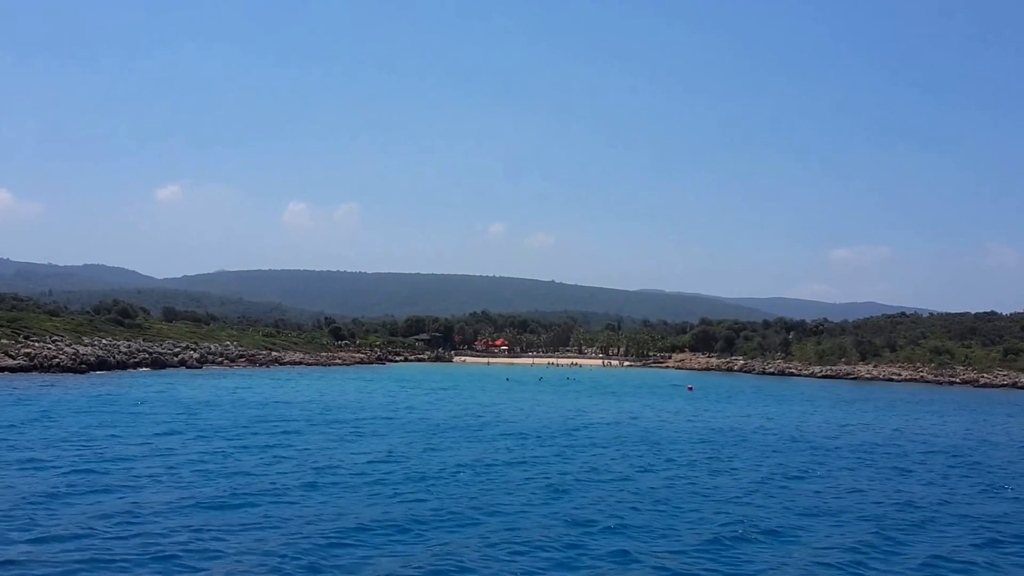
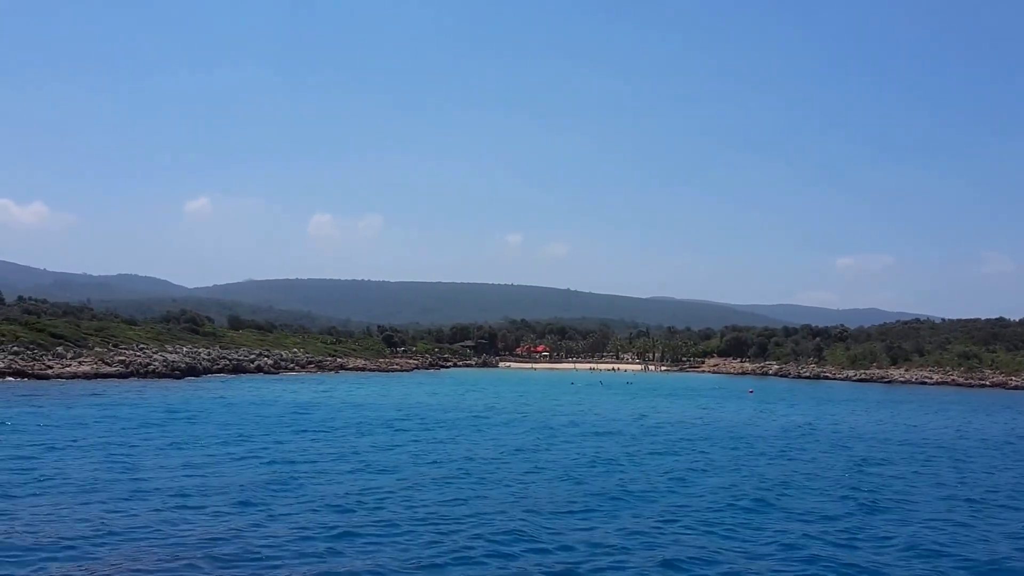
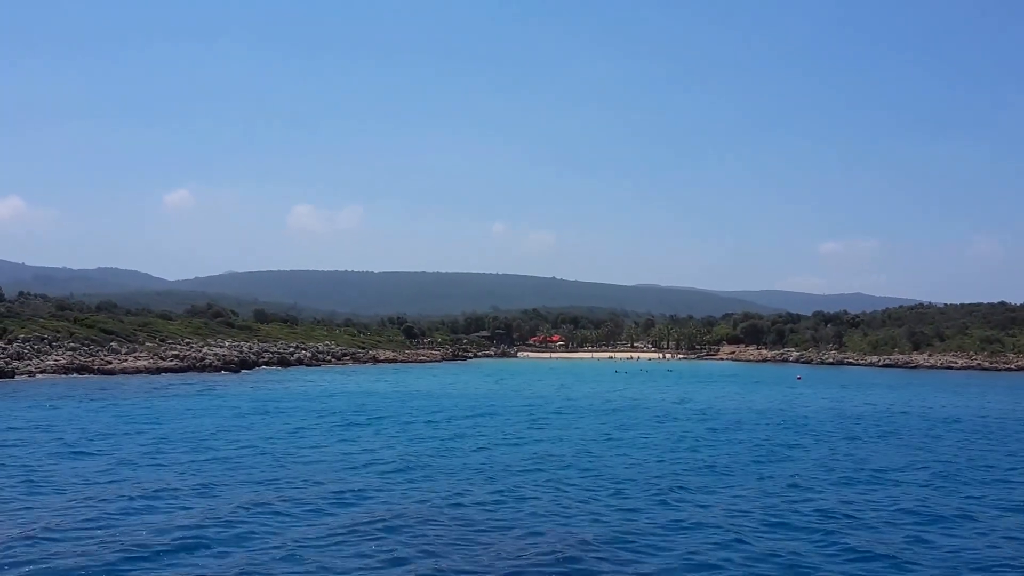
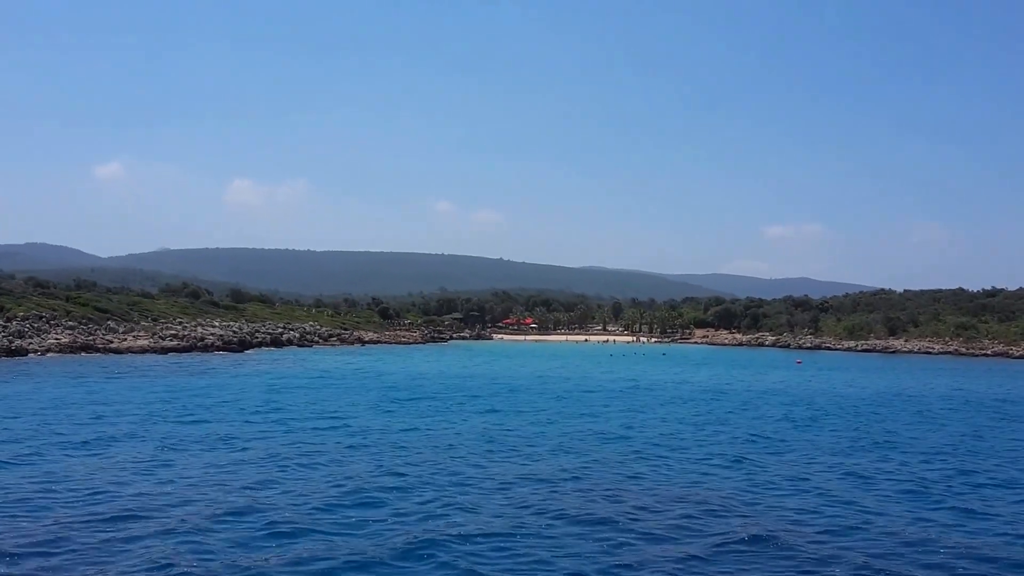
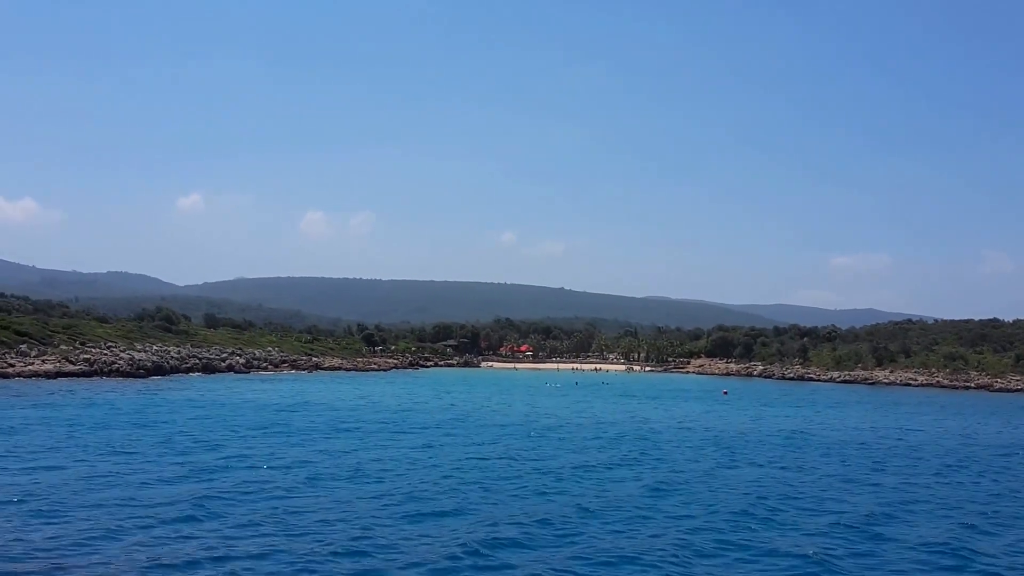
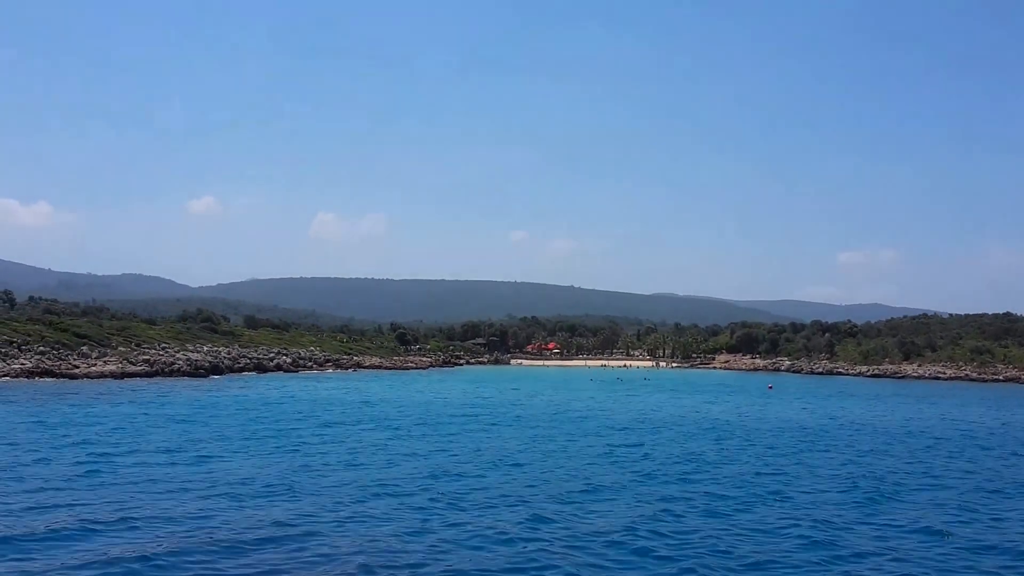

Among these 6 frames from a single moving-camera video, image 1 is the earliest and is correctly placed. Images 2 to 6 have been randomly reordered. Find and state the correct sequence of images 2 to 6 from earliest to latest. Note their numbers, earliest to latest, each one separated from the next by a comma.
5, 2, 6, 3, 4
